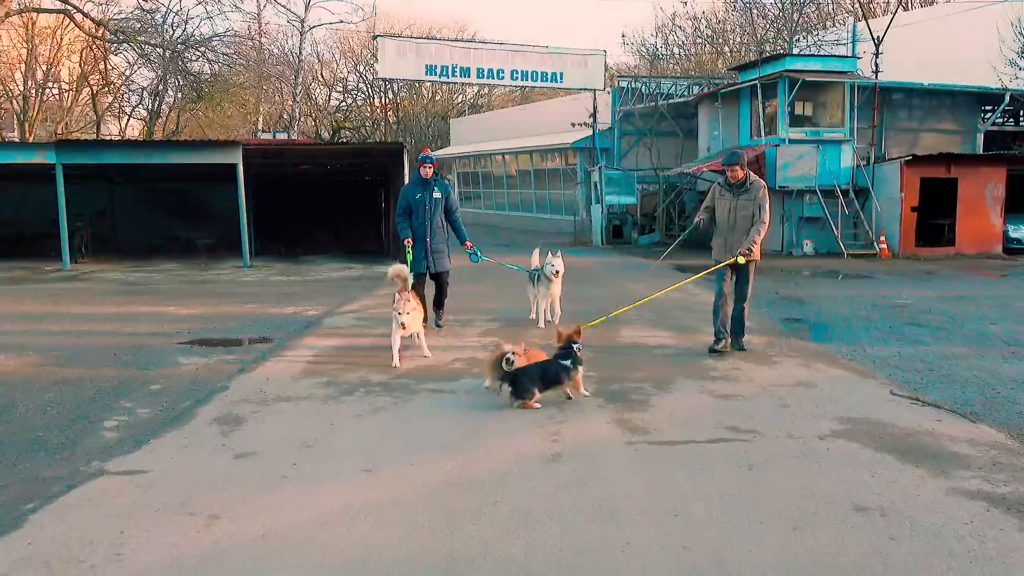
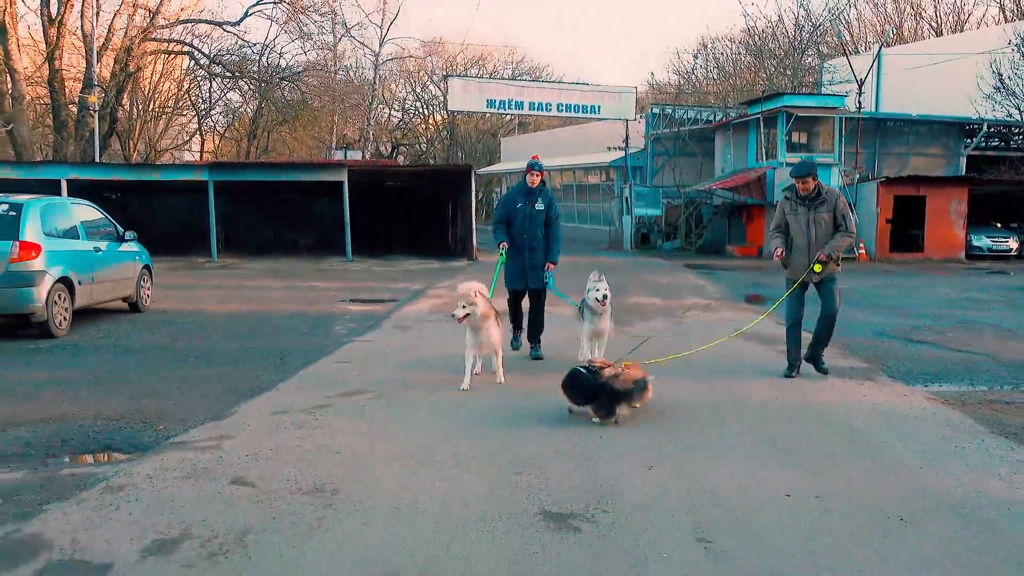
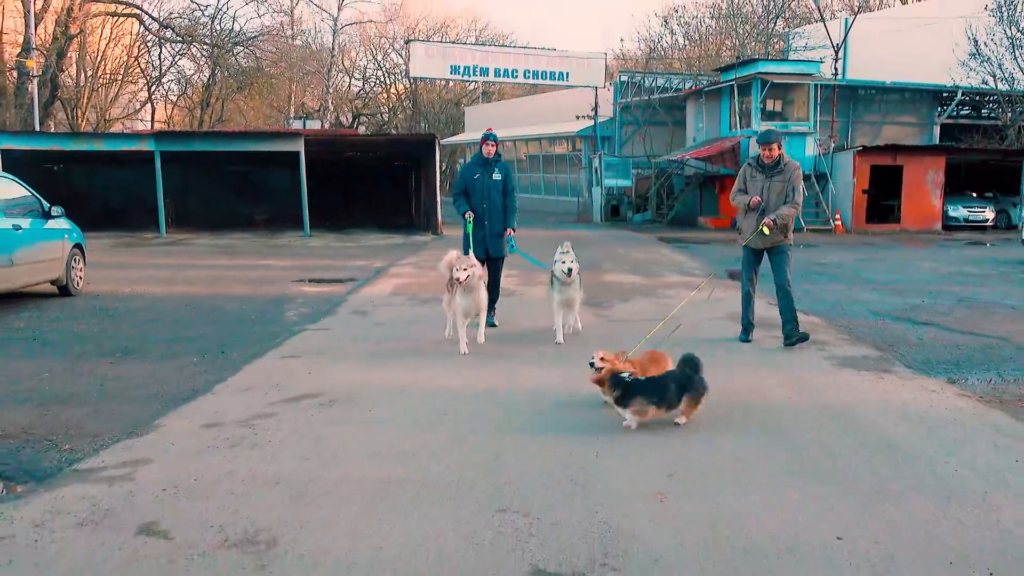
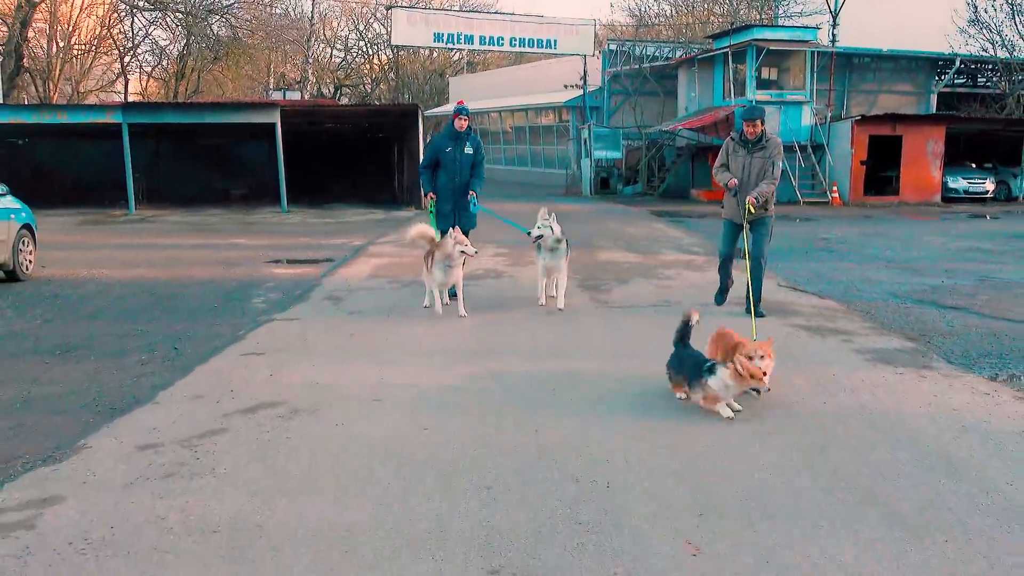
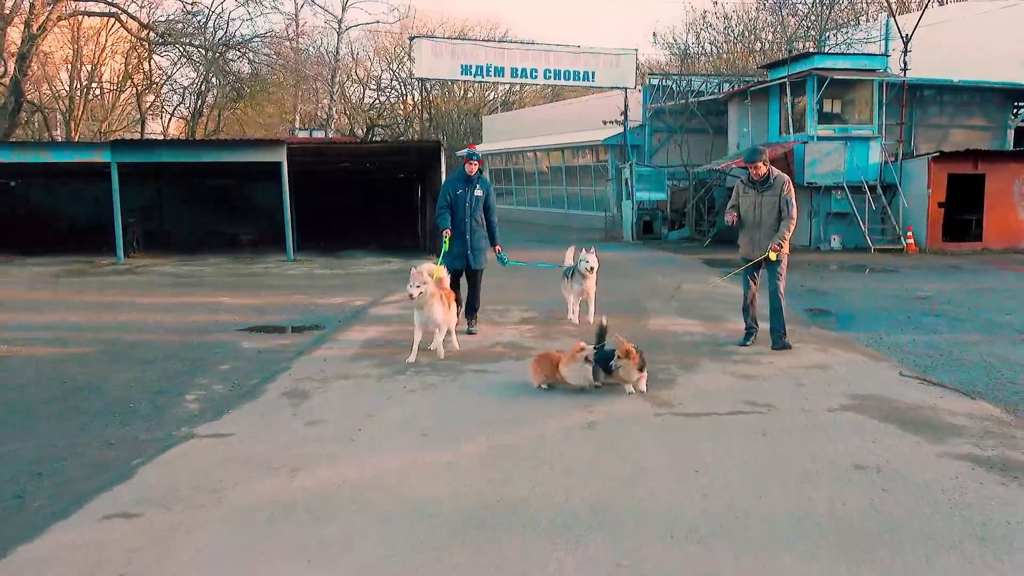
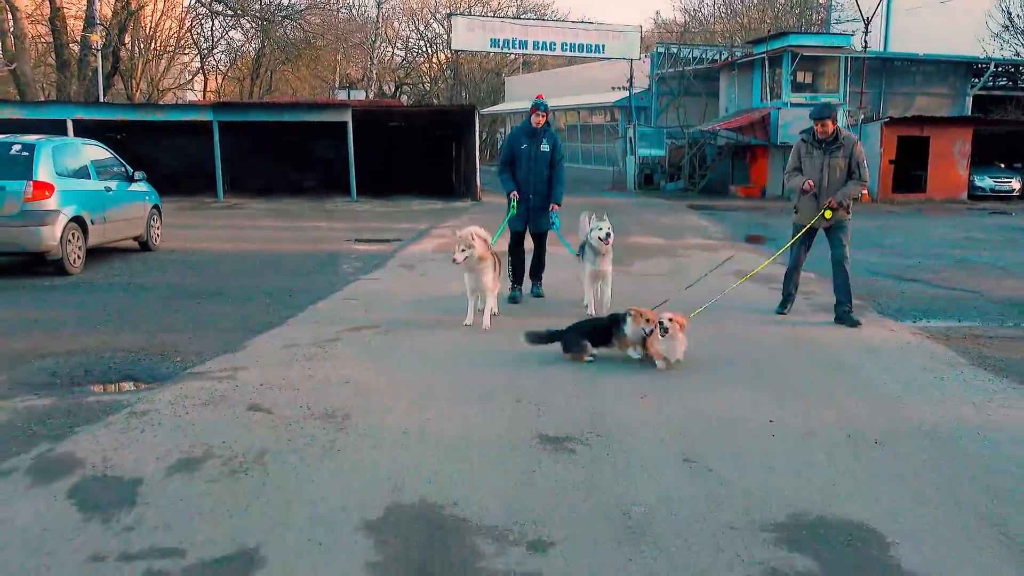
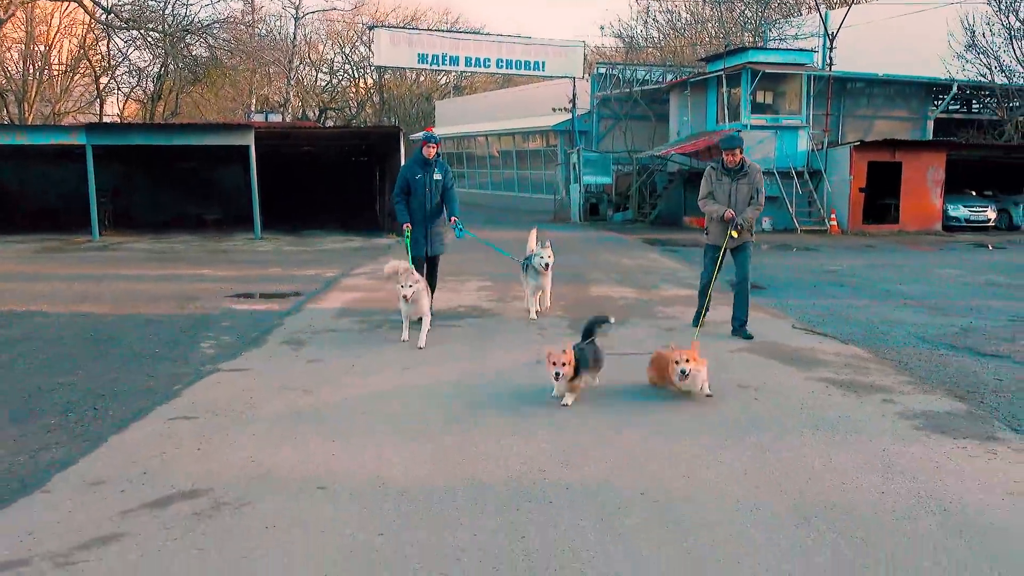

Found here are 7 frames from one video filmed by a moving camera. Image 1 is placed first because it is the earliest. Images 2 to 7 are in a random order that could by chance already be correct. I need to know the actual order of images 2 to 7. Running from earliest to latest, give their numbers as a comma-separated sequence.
5, 7, 4, 3, 2, 6
